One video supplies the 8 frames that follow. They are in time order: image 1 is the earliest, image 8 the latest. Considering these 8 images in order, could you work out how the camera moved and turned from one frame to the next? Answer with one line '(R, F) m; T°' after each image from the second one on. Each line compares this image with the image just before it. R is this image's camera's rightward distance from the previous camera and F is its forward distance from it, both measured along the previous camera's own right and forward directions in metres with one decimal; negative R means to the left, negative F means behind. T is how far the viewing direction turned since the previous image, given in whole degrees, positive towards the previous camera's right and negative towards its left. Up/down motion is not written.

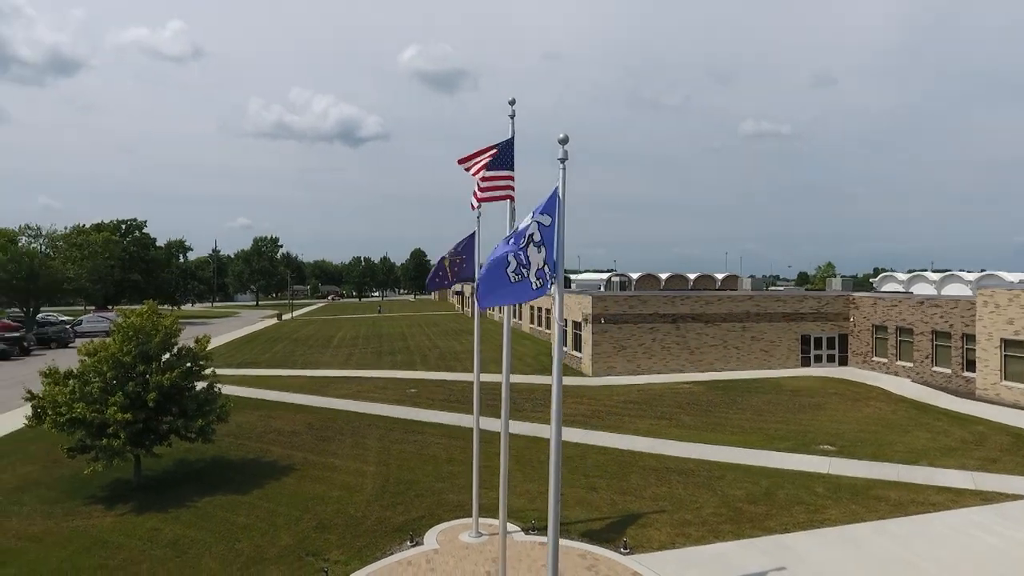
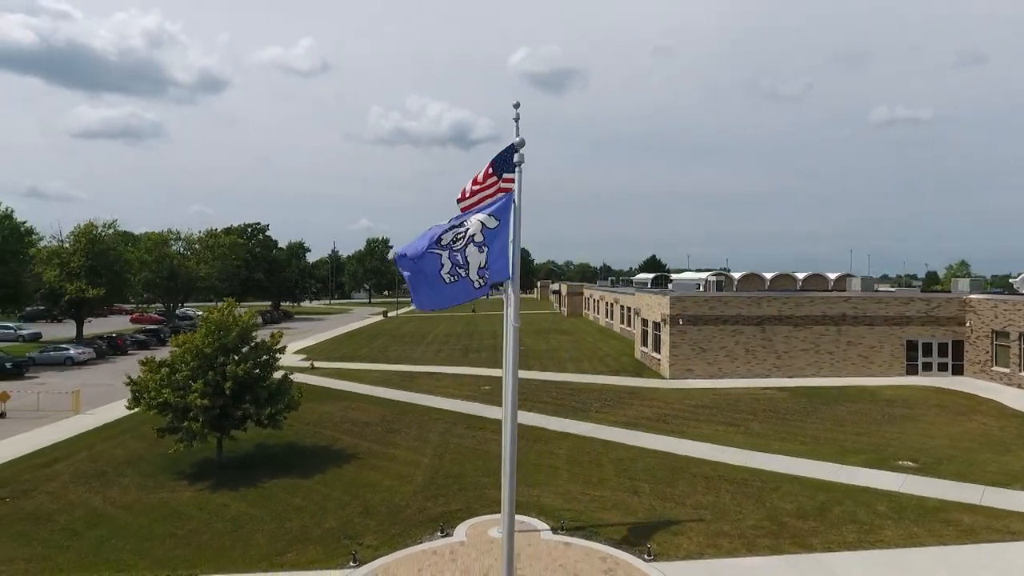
(+1.6, 0.0) m; -10°
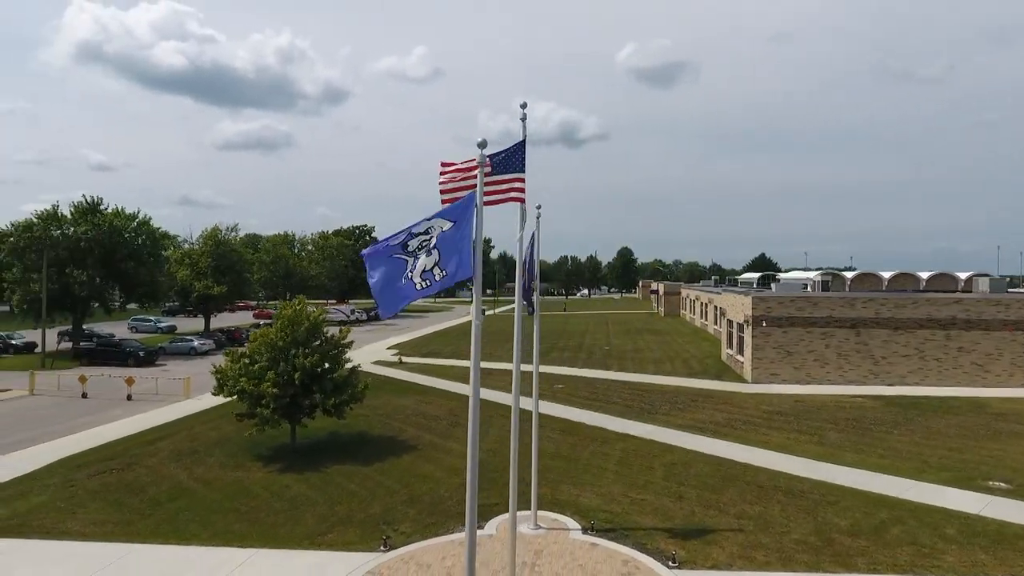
(+1.5, 0.0) m; -10°
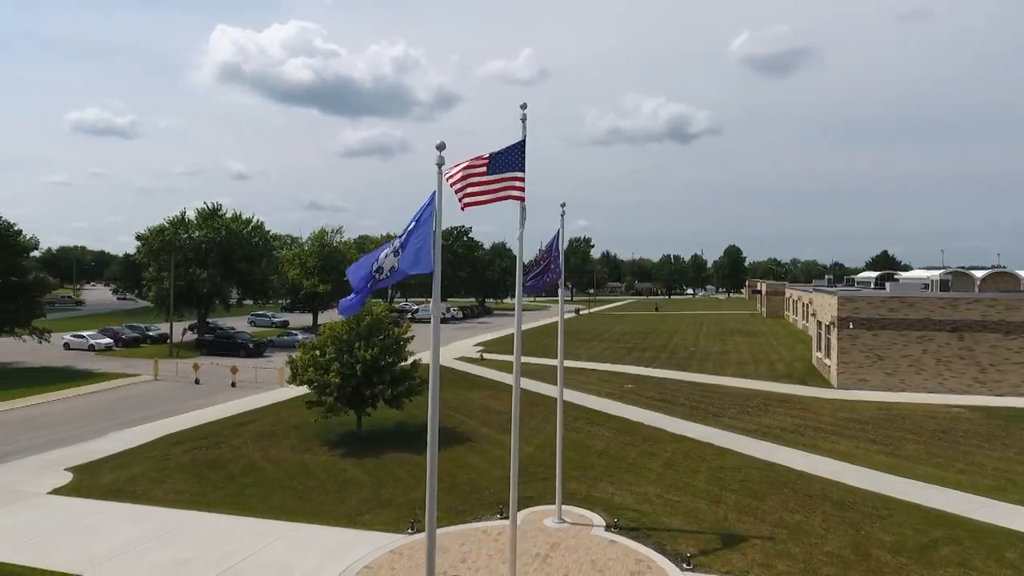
(+1.6, -0.1) m; -10°
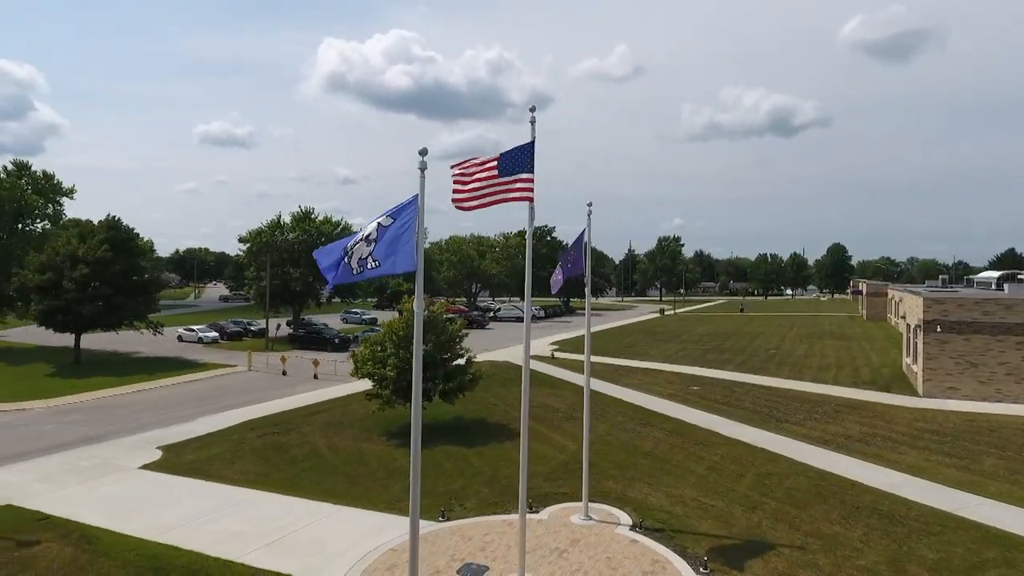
(+1.3, -0.2) m; -9°
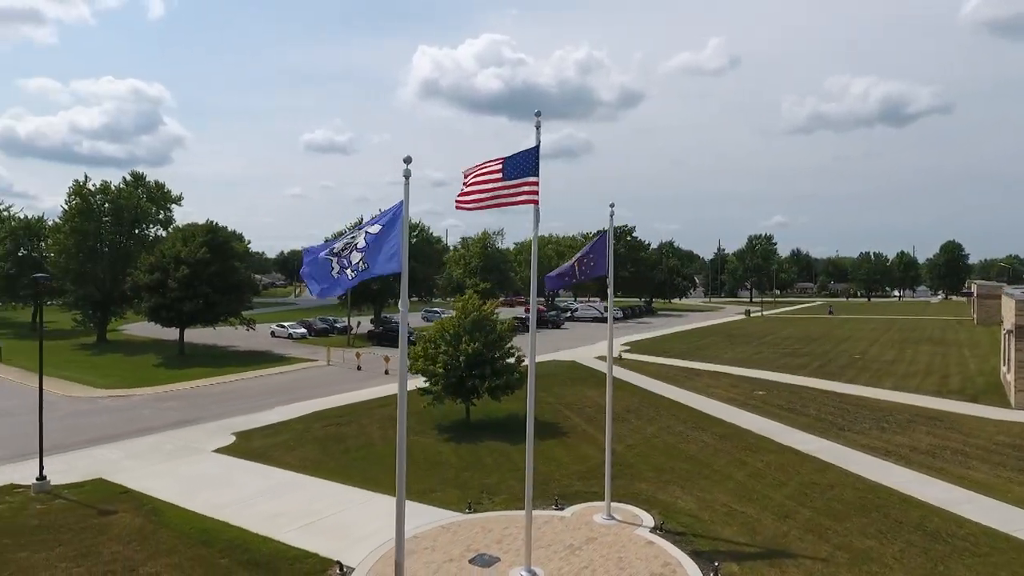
(+1.4, -0.2) m; -8°
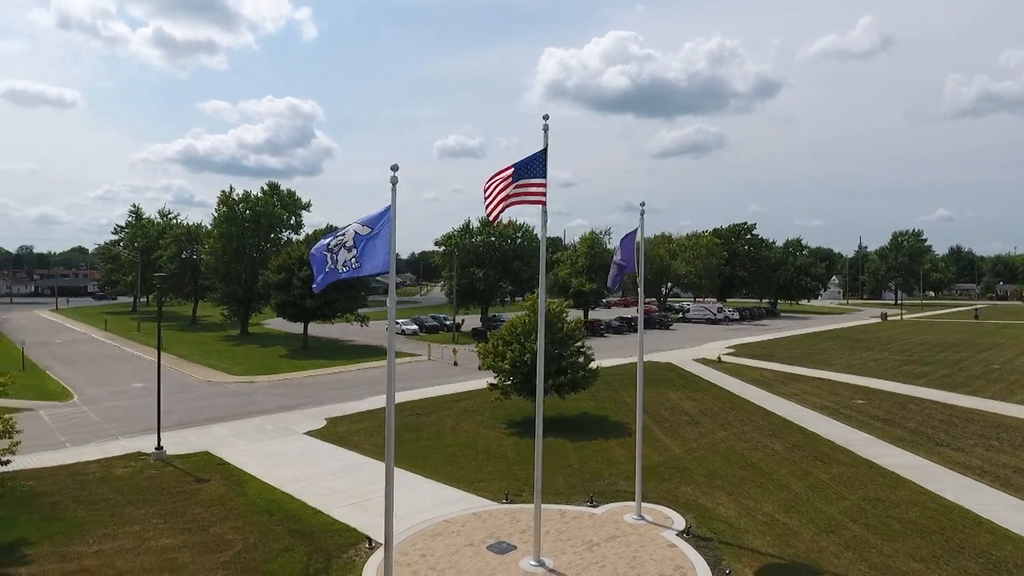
(+2.0, -0.2) m; -12°
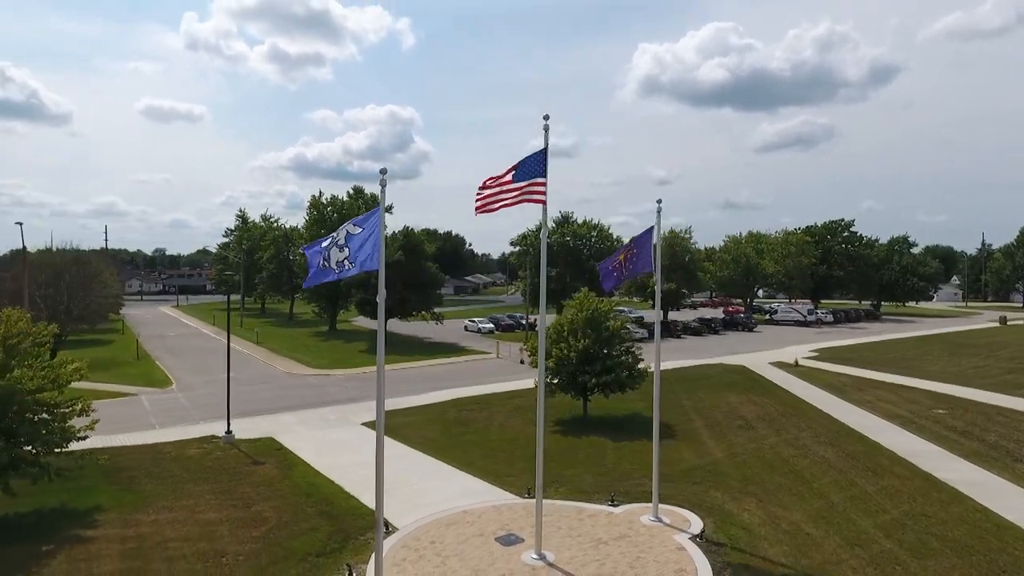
(+1.6, -0.1) m; -9°
